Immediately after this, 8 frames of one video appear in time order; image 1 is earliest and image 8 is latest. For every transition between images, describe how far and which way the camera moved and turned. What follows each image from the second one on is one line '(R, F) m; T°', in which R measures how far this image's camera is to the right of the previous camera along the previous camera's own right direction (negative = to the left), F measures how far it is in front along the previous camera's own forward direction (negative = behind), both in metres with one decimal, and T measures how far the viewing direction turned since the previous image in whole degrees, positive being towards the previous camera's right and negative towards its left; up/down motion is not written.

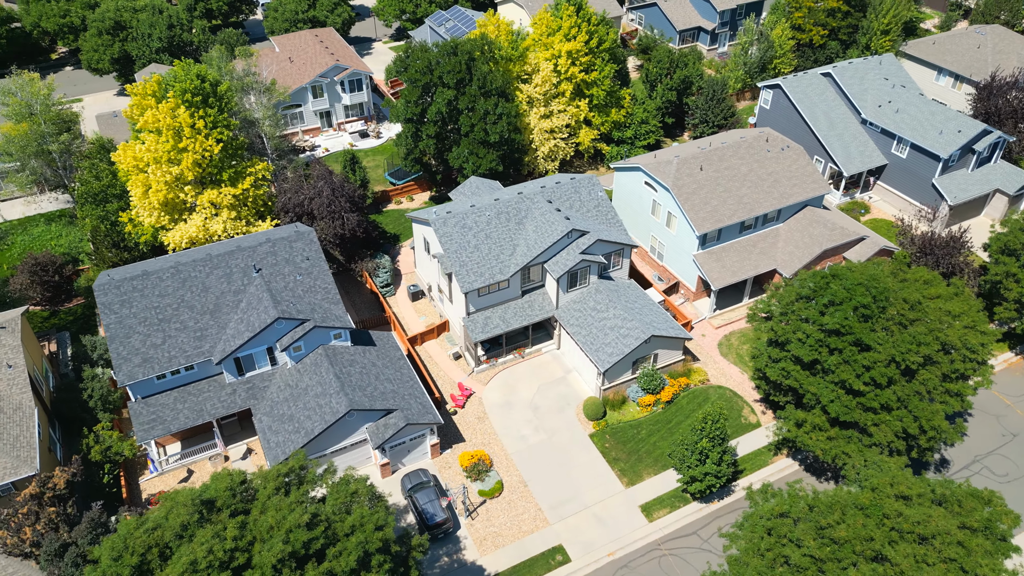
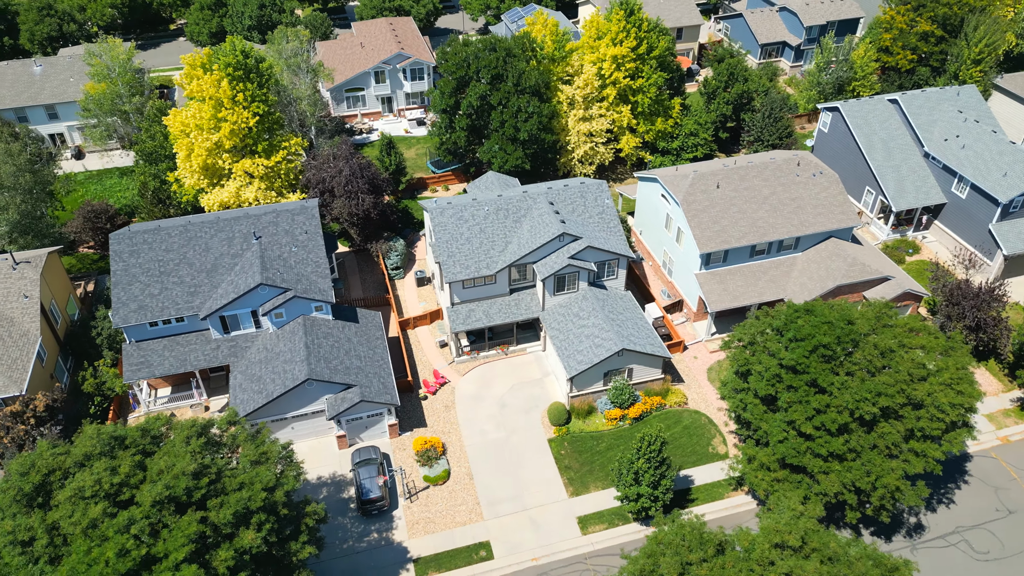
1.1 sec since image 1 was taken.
(+6.9, +0.3) m; -9°
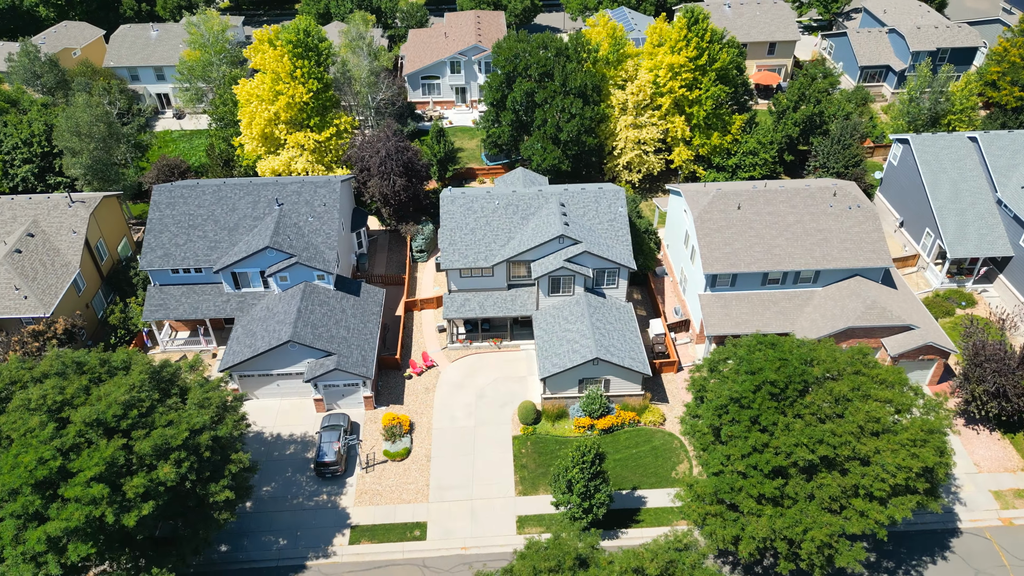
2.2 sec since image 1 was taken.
(+7.1, +0.3) m; -10°
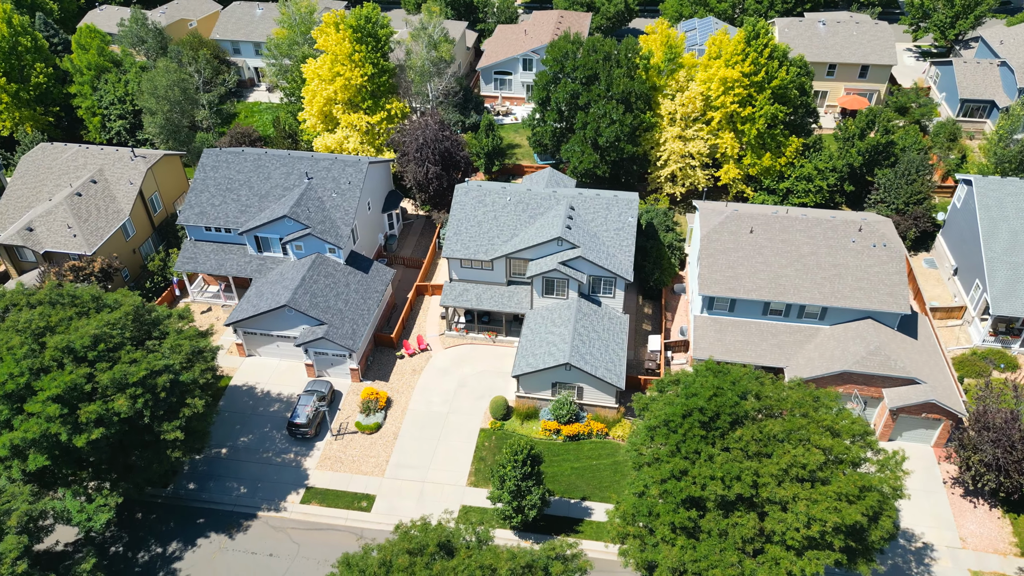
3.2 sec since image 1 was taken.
(+6.8, +0.2) m; -10°
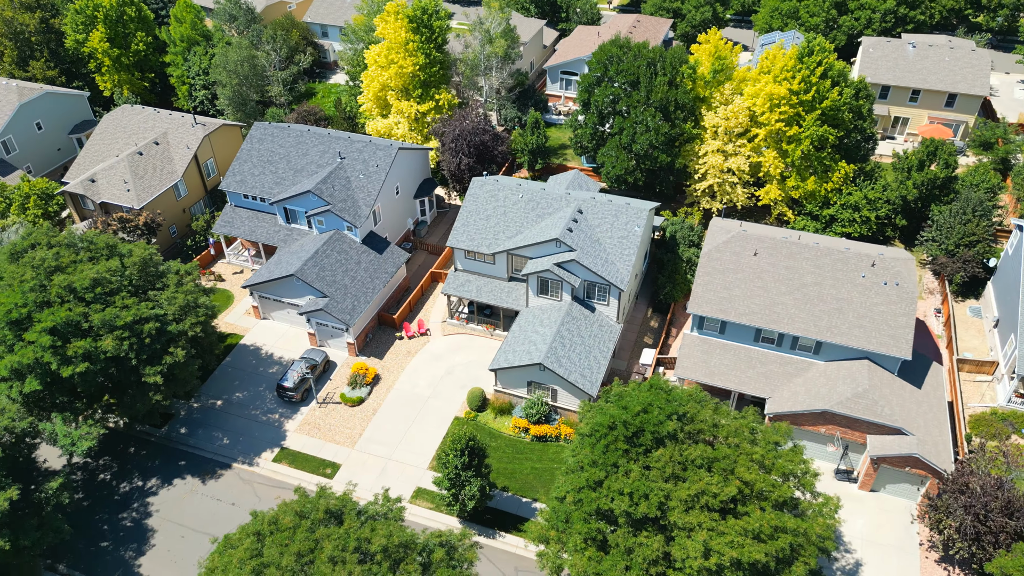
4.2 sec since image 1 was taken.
(+6.2, +0.1) m; -9°
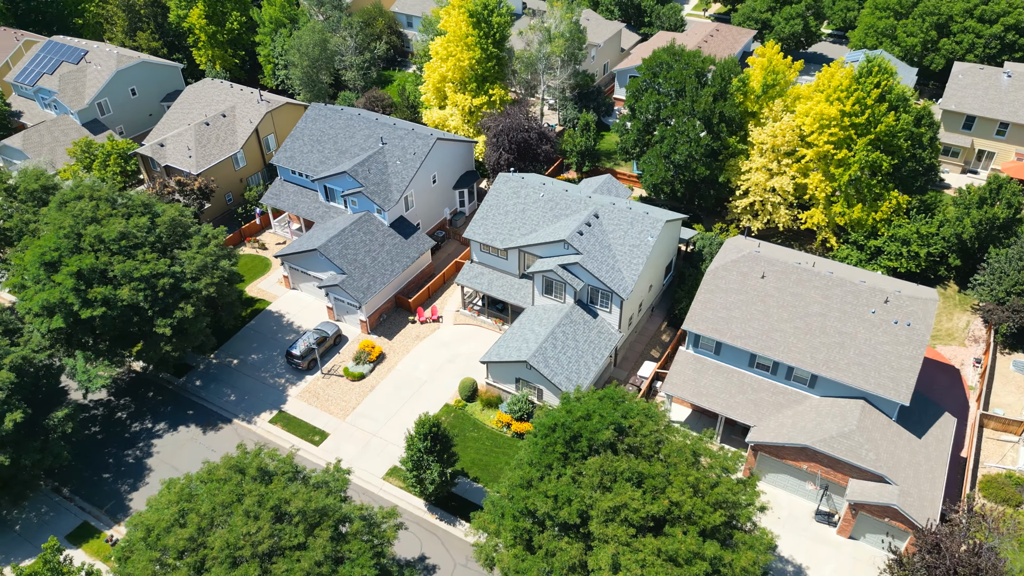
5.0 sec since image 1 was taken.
(+5.3, 0.0) m; -8°
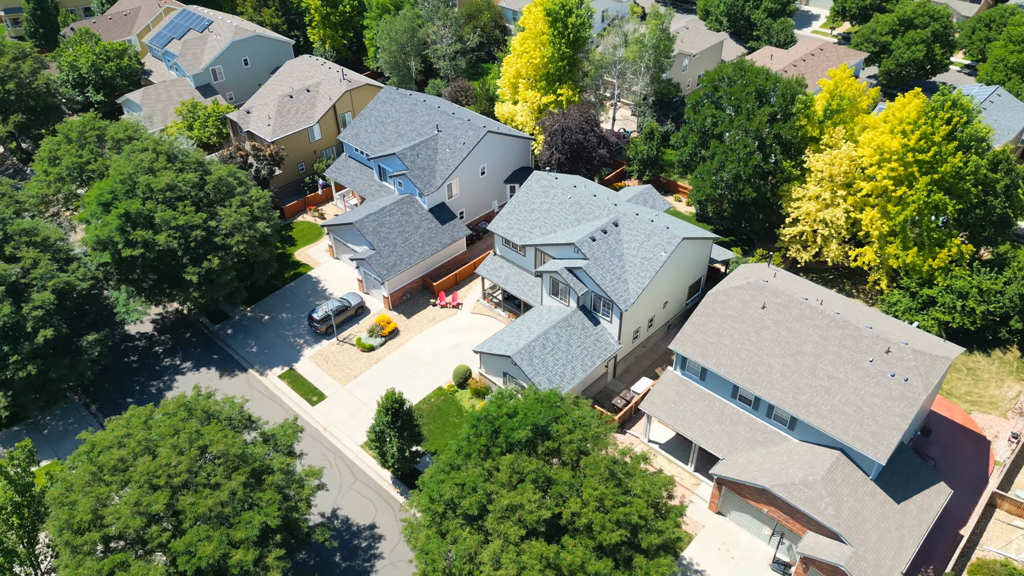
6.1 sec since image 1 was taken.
(+6.7, +0.2) m; -10°
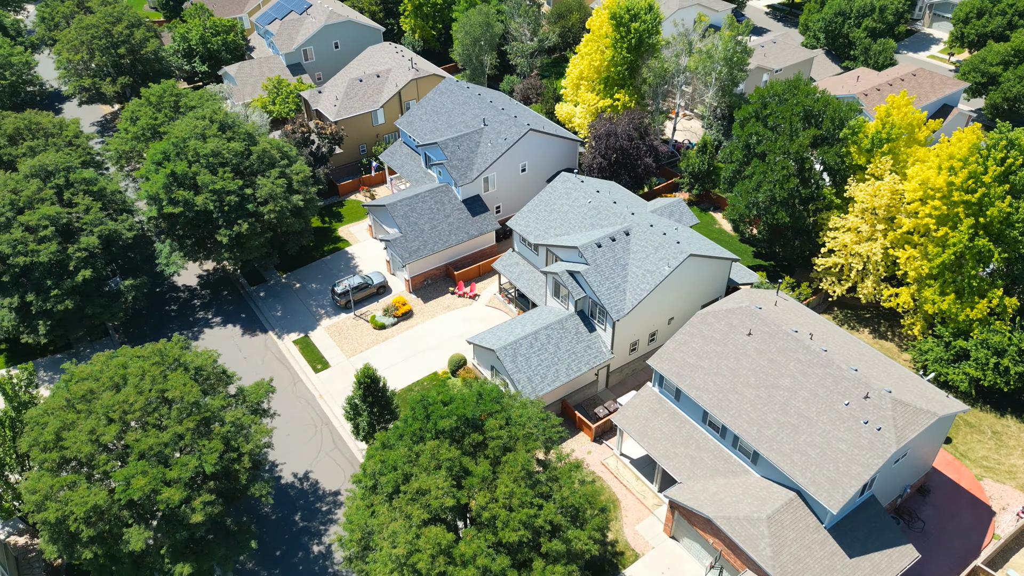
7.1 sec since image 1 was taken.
(+6.0, +0.1) m; -9°
